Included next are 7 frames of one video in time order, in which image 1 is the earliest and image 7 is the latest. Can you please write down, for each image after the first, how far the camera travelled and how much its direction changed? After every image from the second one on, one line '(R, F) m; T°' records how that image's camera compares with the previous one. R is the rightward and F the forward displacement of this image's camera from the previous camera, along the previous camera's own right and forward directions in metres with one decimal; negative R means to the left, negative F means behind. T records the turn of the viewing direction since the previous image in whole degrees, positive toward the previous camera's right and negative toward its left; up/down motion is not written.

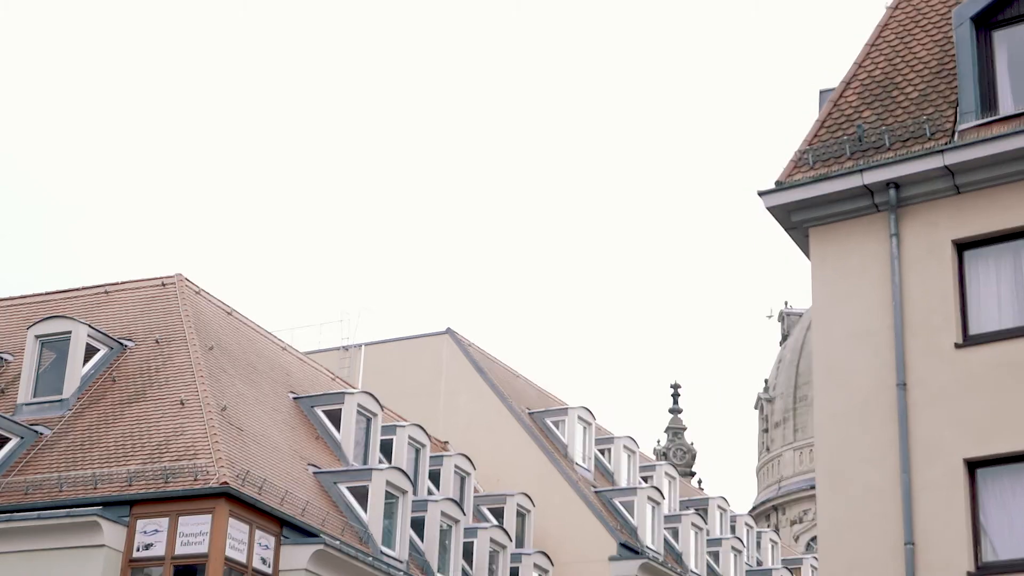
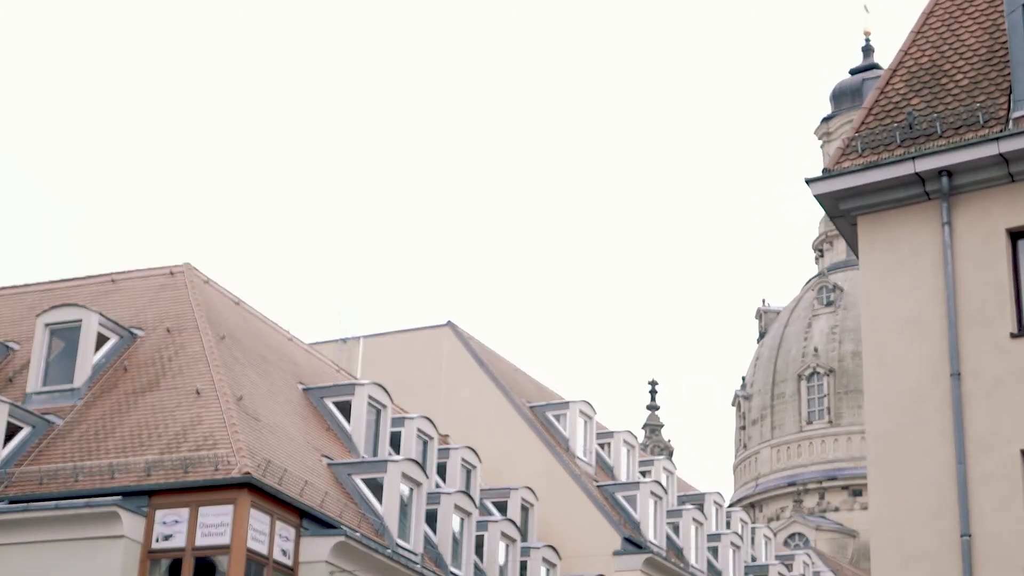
(-1.0, +0.4) m; +1°
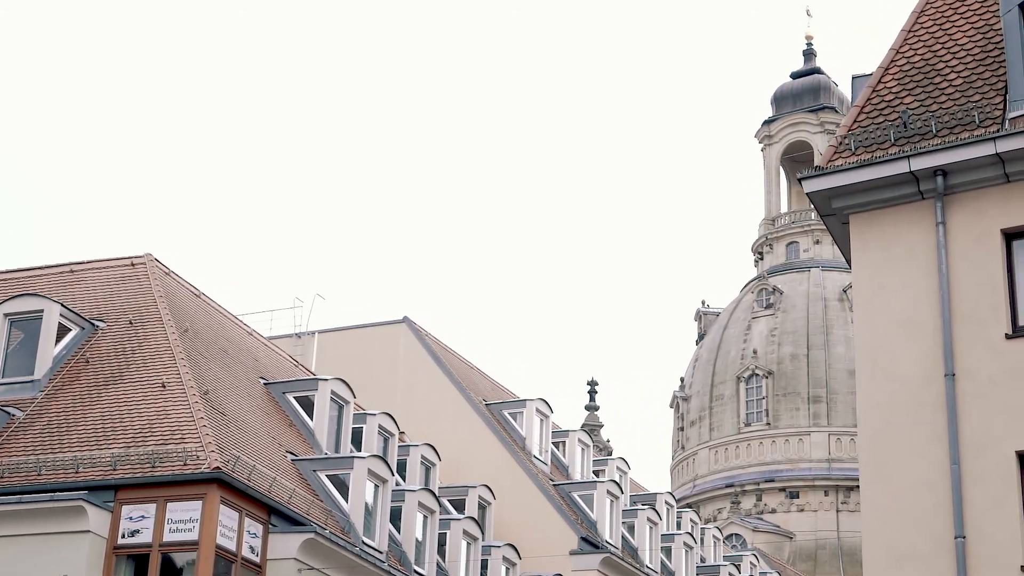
(-0.7, +0.3) m; +2°
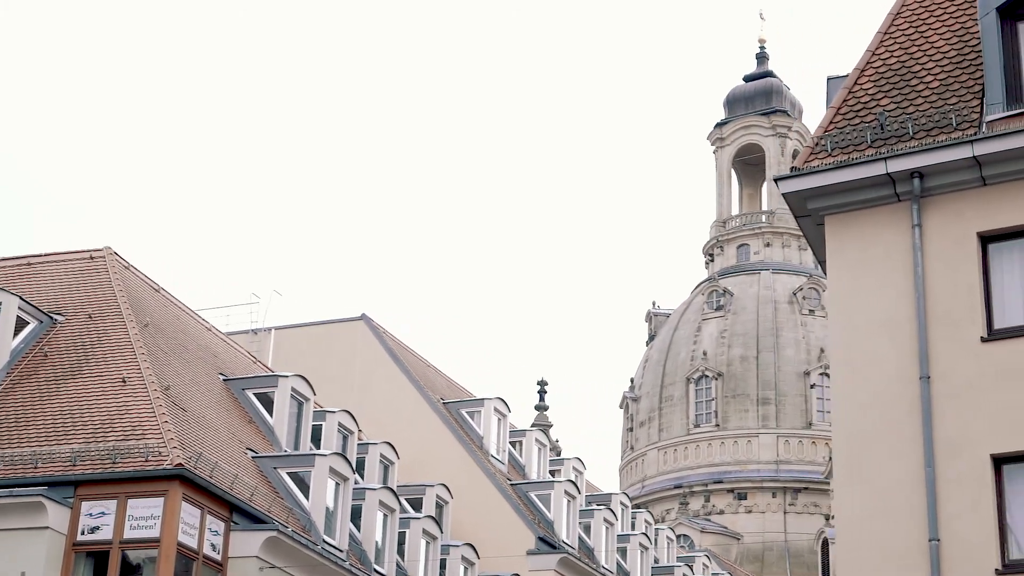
(-0.3, +0.2) m; +2°
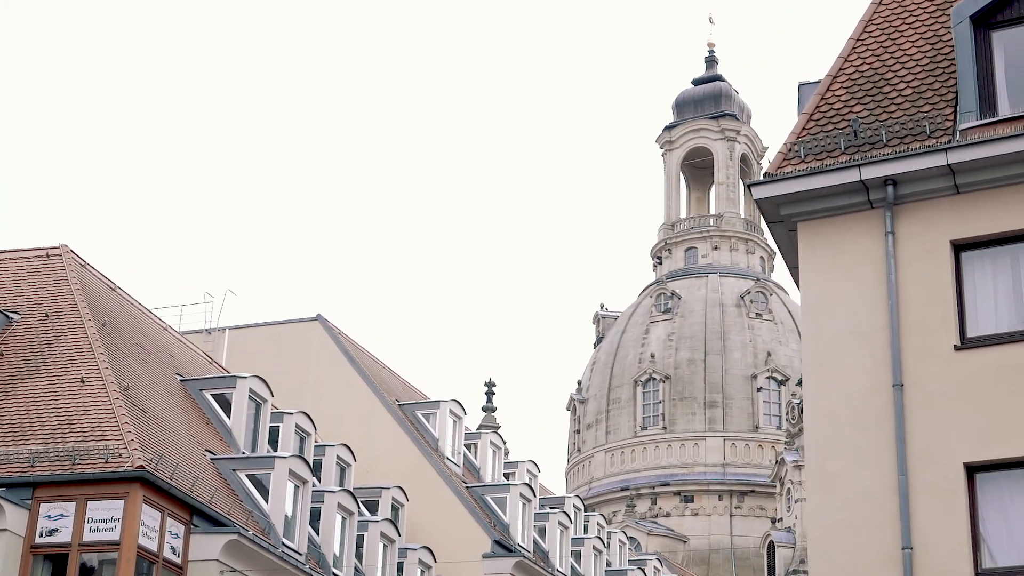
(-0.3, +0.2) m; +2°
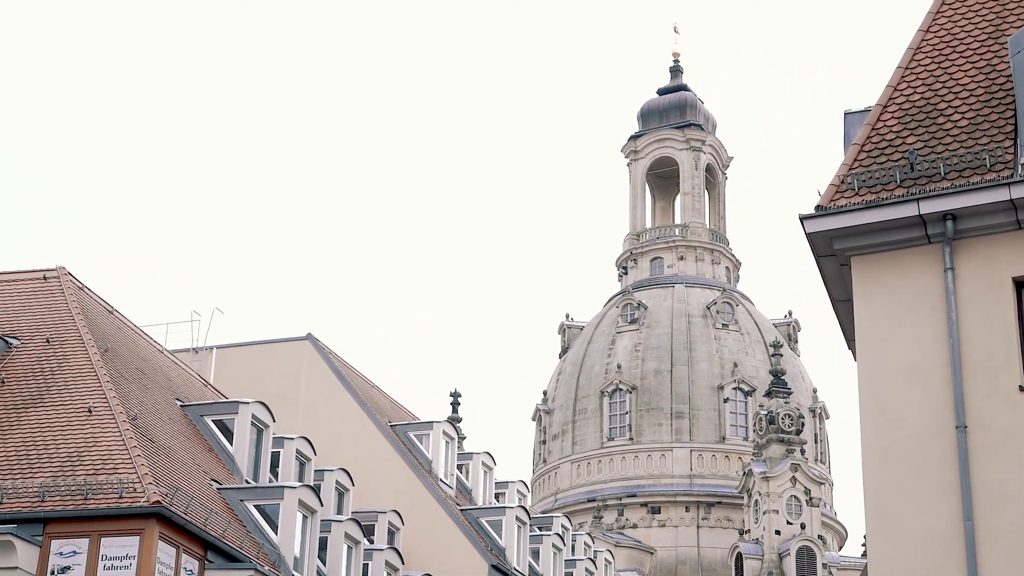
(-1.1, +0.7) m; +2°
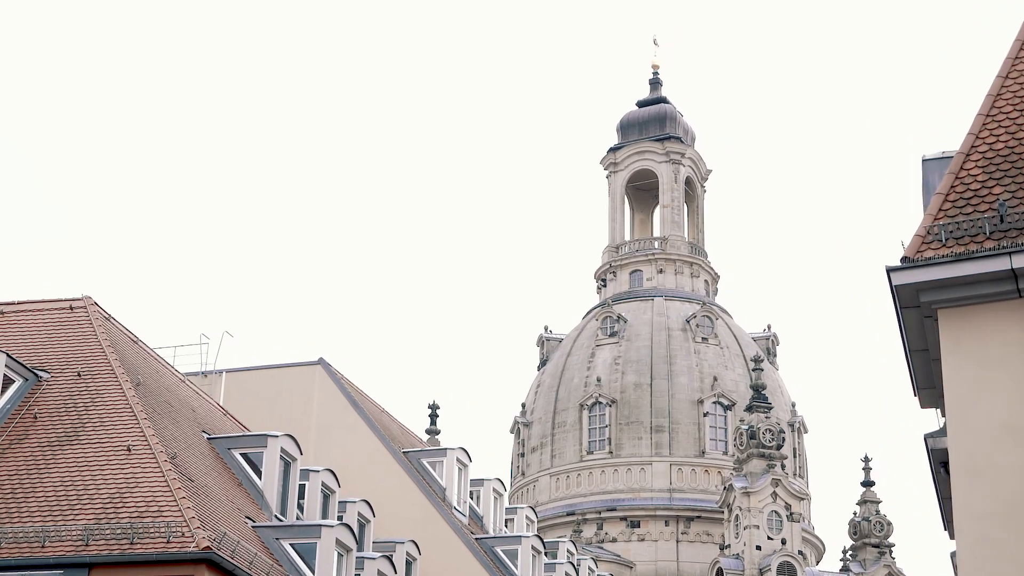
(-1.4, +0.5) m; +1°
